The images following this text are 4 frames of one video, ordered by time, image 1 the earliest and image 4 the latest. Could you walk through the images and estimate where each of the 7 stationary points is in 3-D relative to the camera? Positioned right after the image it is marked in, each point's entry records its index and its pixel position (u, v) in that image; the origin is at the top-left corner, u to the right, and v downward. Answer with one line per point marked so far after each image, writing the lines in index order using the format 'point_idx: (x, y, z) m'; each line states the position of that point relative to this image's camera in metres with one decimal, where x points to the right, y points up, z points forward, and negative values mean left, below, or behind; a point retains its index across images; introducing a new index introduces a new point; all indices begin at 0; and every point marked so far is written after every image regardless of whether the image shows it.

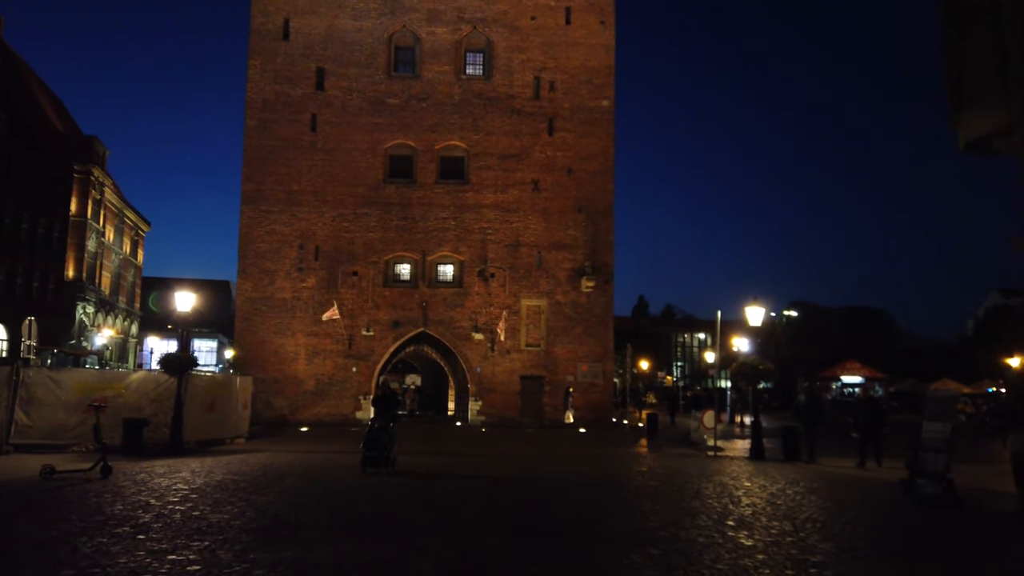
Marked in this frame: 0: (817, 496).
0: (+4.8, -3.3, +11.8) m
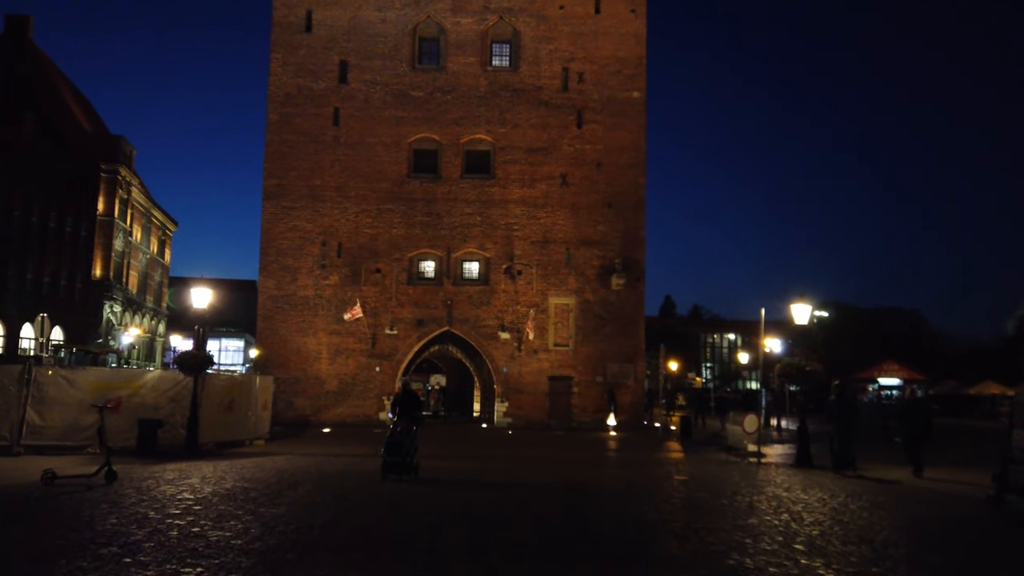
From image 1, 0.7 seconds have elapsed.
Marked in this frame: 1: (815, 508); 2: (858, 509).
0: (+5.3, -3.2, +10.6) m
1: (+4.4, -3.2, +11.1) m
2: (+5.1, -3.3, +11.2) m
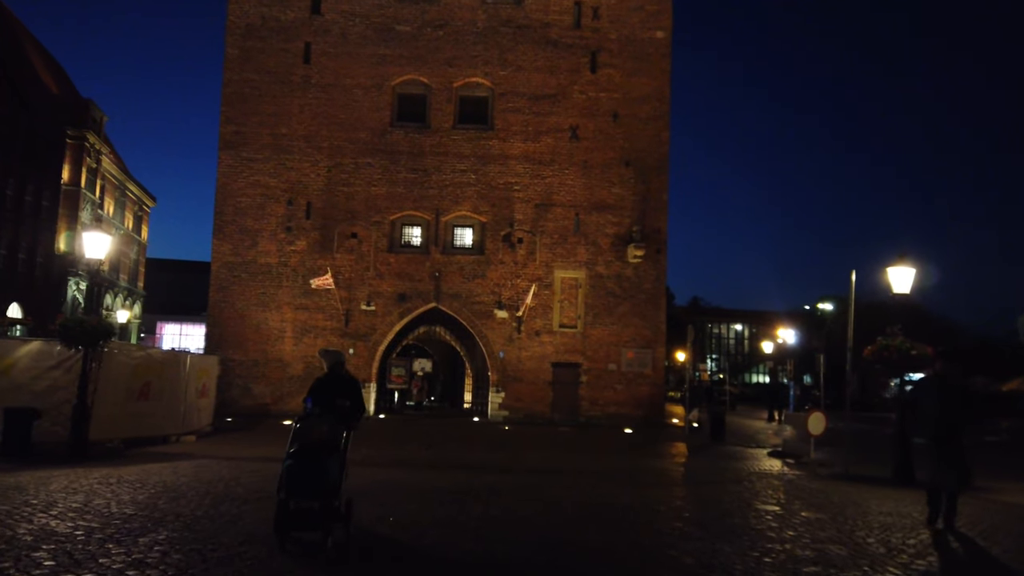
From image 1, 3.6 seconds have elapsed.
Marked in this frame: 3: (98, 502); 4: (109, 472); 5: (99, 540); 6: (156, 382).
0: (+5.4, -2.4, +5.6) m
1: (+4.5, -2.5, +6.1) m
2: (+5.2, -2.5, +6.3) m
3: (-4.8, -2.5, +8.8) m
4: (-6.1, -2.8, +11.5) m
5: (-3.6, -2.2, +6.7) m
6: (-8.2, -2.2, +17.4) m
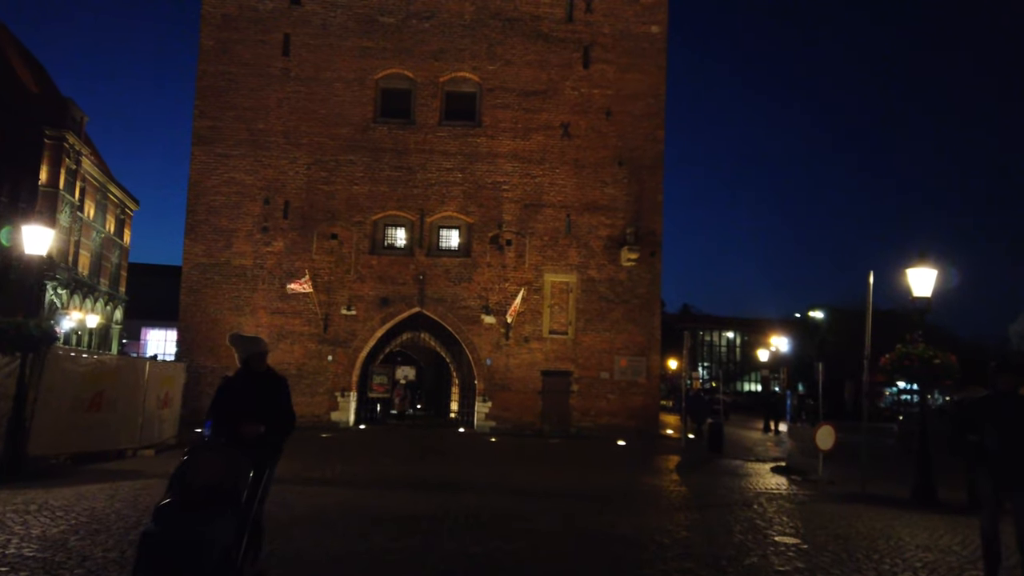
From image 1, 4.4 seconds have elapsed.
0: (+5.2, -2.4, +4.3) m
1: (+4.4, -2.4, +4.8) m
2: (+5.0, -2.5, +5.0) m
3: (-5.0, -2.4, +7.4) m
4: (-6.3, -2.8, +10.1) m
5: (-3.7, -2.1, +5.3) m
6: (-8.5, -2.2, +15.9) m
